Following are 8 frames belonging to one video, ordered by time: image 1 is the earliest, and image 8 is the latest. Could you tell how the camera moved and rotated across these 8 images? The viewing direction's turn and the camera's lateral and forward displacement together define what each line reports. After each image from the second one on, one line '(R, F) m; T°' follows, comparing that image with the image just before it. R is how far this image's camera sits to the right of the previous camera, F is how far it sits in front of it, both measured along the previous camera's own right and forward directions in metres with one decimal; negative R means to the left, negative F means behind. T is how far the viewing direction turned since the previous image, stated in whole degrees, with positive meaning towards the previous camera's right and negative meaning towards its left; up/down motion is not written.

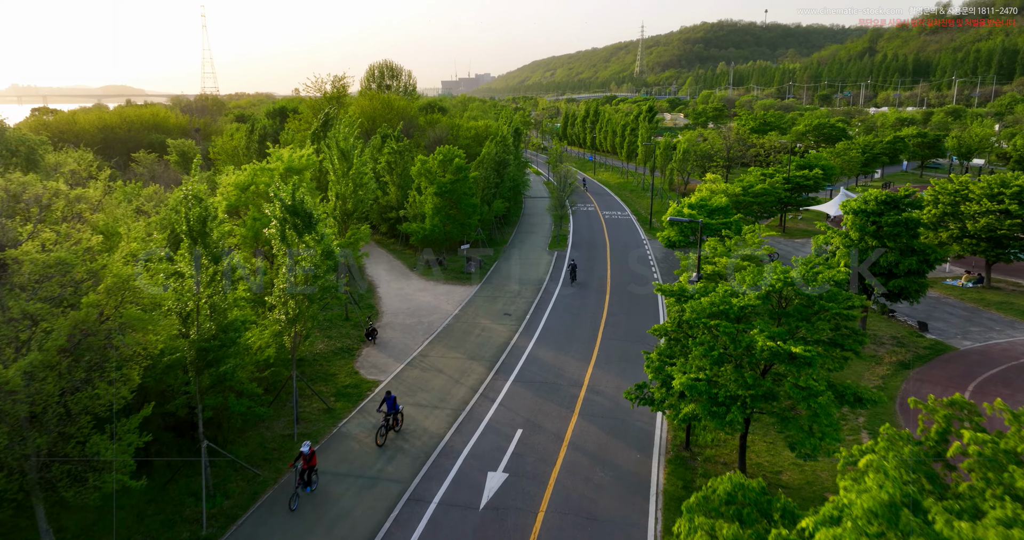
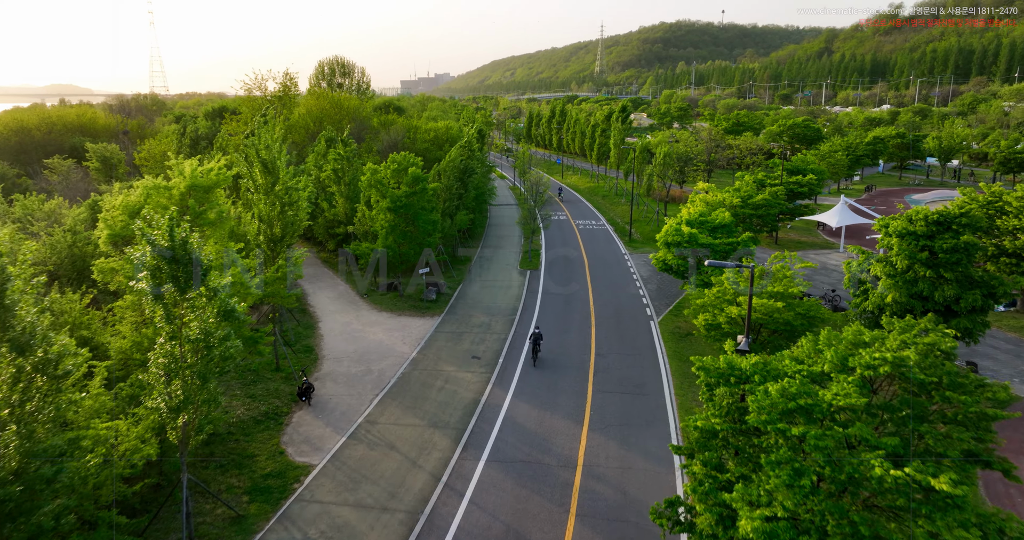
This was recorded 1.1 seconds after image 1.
(-0.2, +4.9) m; +3°
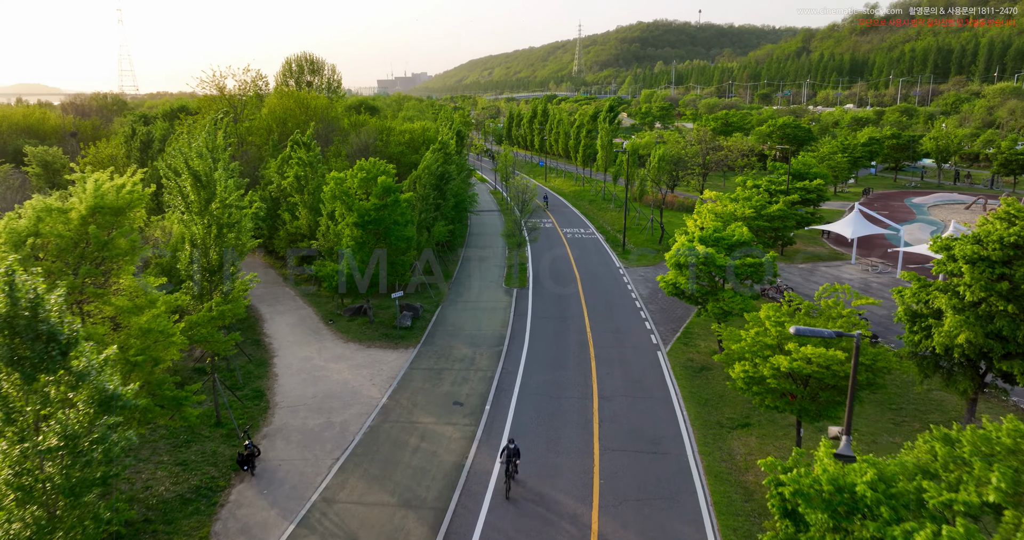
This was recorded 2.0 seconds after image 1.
(-0.2, +3.7) m; +2°
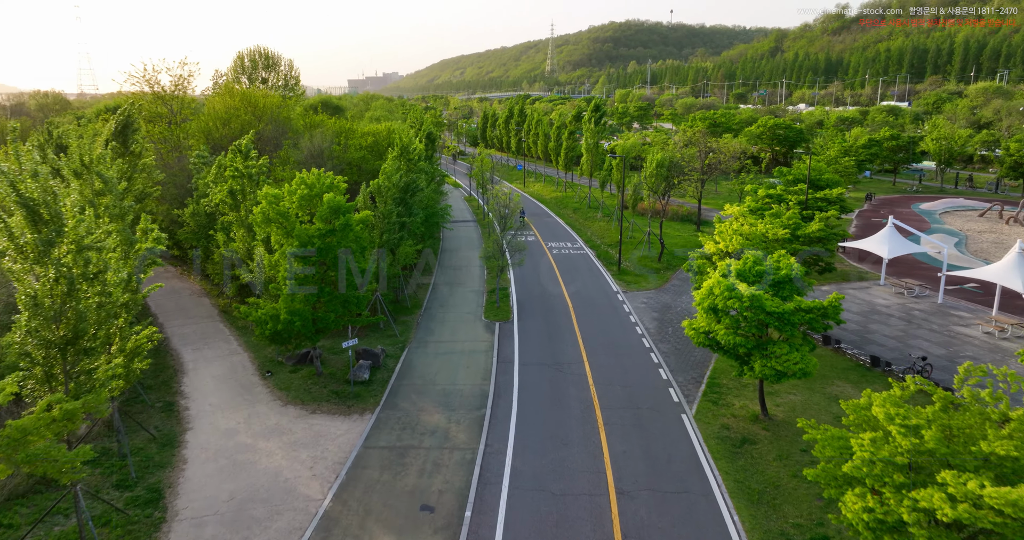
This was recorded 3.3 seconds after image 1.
(-0.3, +5.3) m; +2°
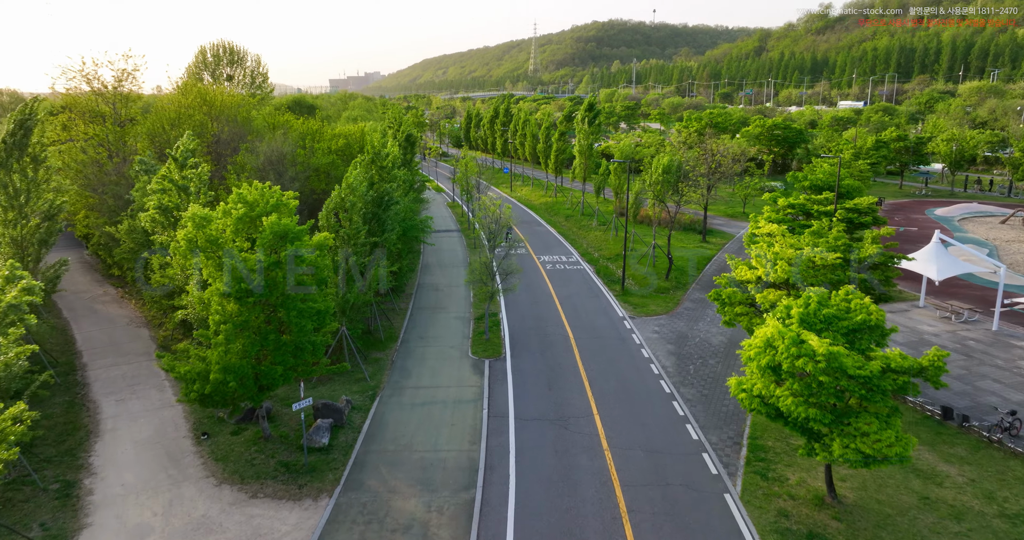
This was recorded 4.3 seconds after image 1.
(-0.3, +4.2) m; +1°
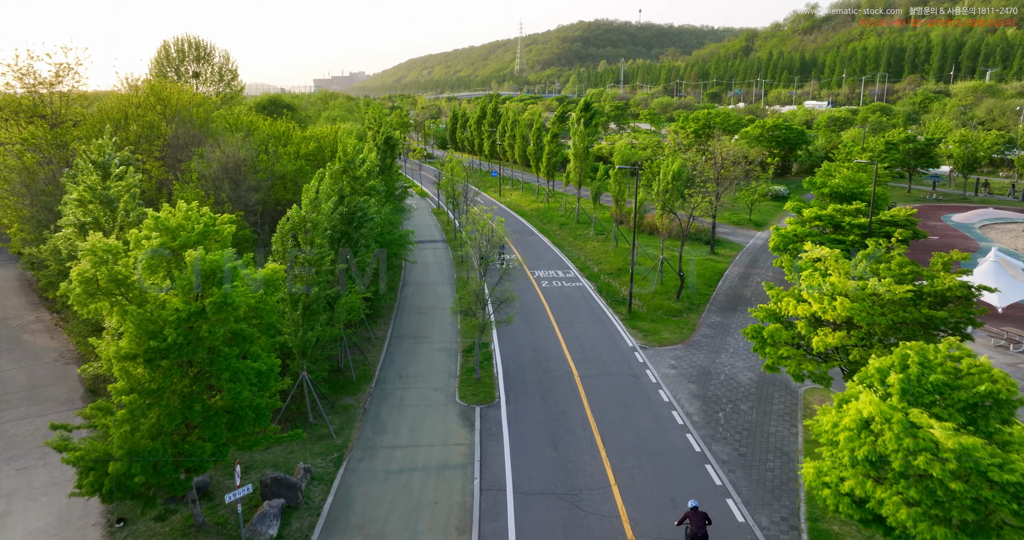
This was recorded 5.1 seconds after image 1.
(-0.2, +3.7) m; +1°
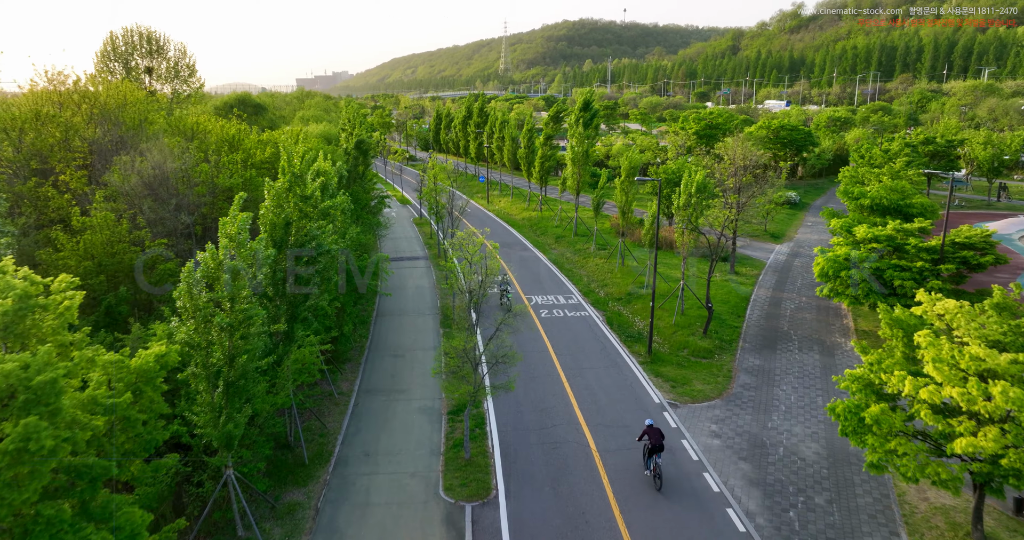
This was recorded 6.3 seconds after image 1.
(-0.3, +4.8) m; +1°
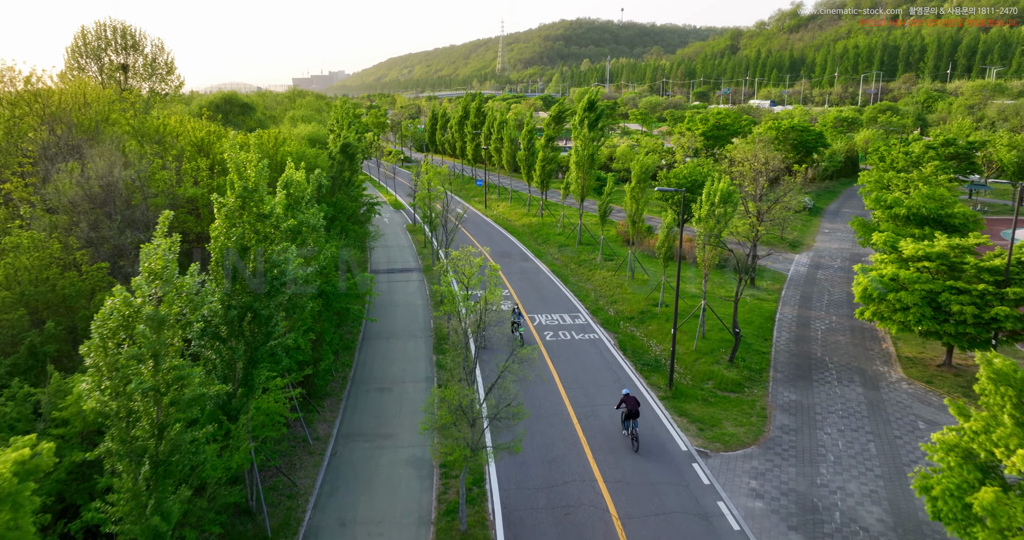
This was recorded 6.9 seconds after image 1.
(-0.2, +2.8) m; 0°
